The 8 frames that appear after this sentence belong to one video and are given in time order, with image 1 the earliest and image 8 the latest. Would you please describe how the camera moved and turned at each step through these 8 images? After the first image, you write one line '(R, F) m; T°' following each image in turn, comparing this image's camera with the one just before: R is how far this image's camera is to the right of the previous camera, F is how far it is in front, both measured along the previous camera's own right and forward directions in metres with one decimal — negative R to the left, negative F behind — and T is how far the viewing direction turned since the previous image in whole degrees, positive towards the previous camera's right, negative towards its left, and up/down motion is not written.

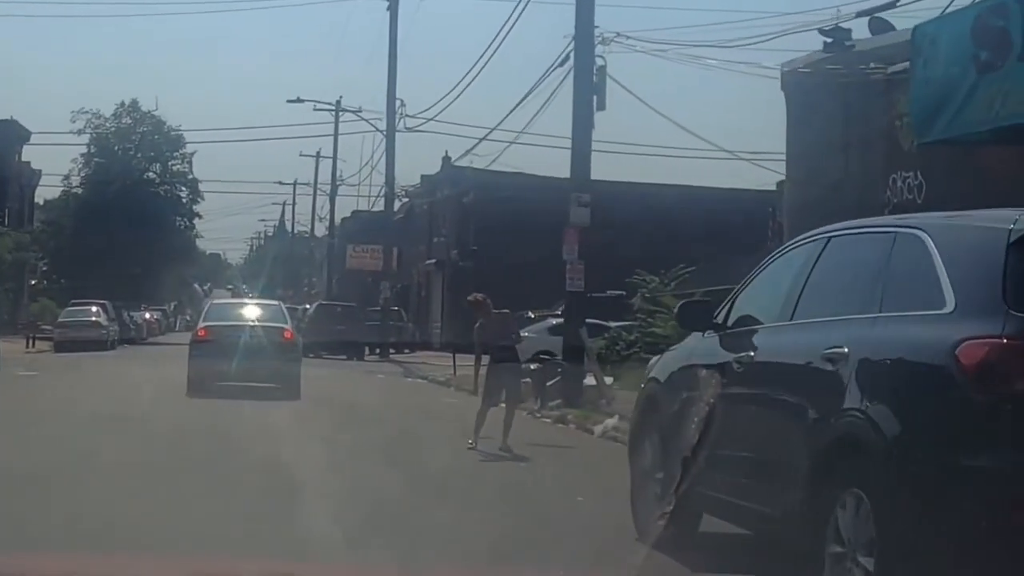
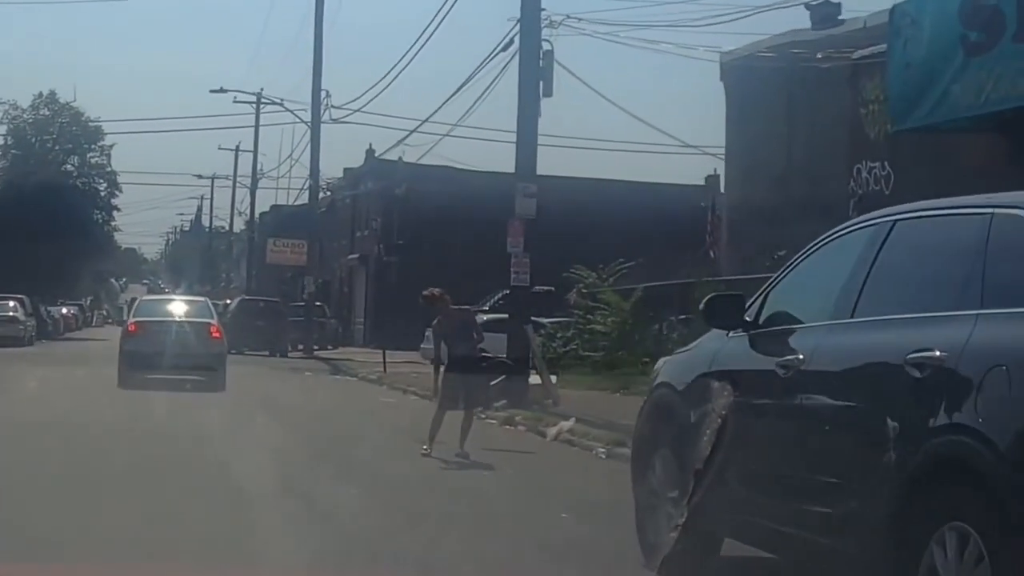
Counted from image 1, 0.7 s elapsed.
(-0.2, +1.0) m; +2°
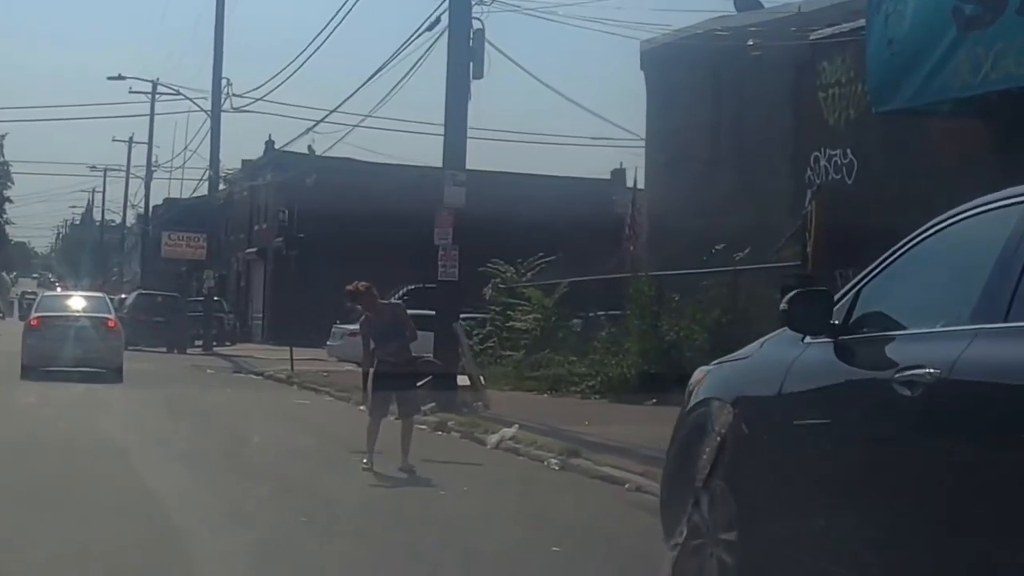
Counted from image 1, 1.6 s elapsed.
(-0.3, +1.3) m; +2°
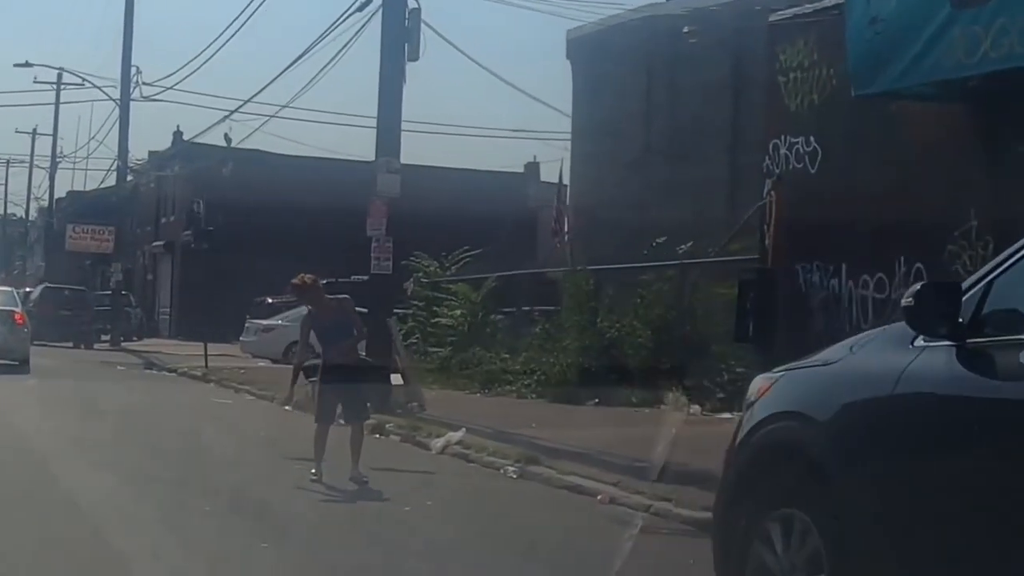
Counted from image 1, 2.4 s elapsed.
(-0.2, +1.0) m; +2°
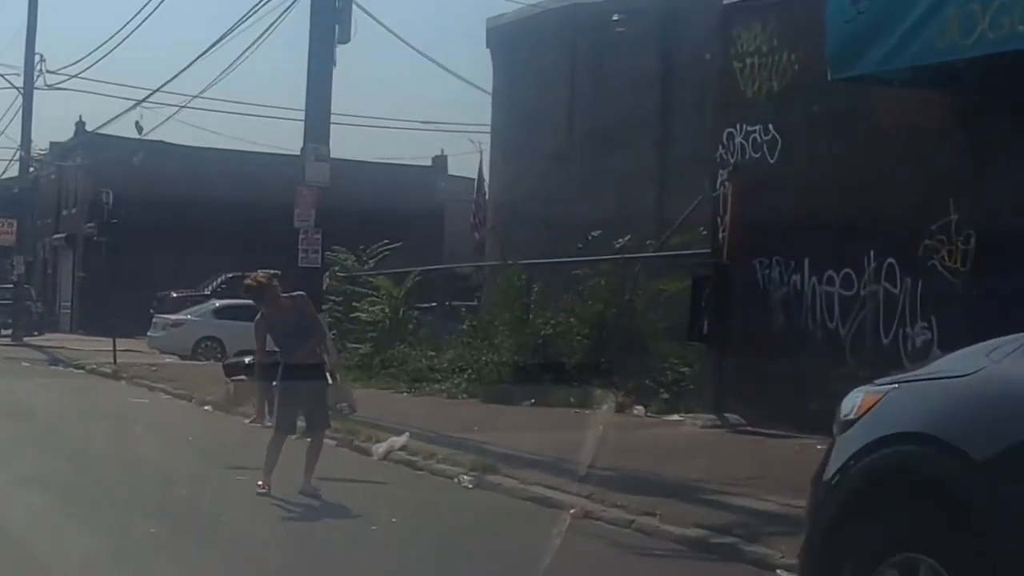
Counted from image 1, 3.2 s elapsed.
(-0.3, +0.9) m; +2°
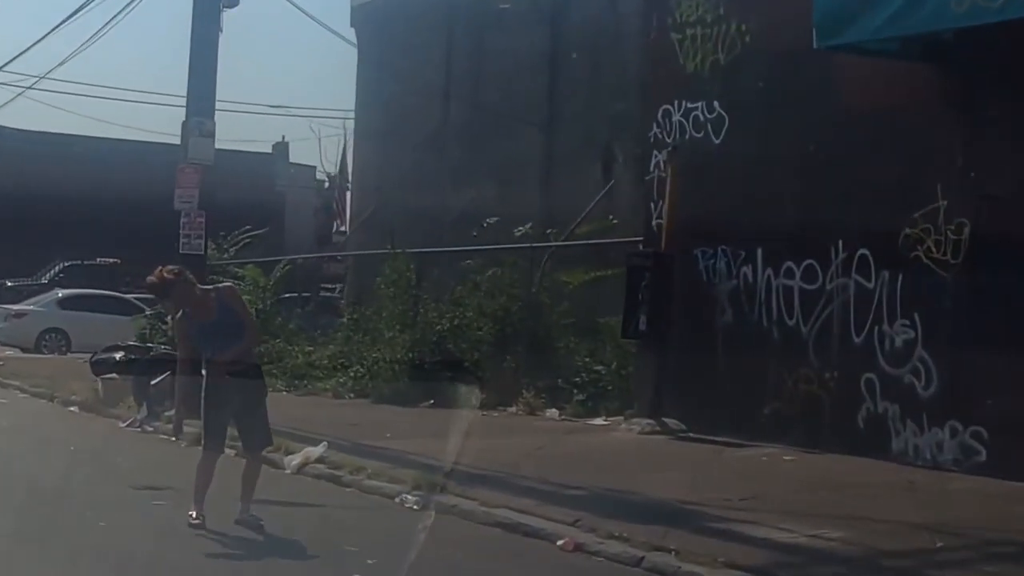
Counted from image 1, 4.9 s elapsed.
(-0.5, +1.5) m; +4°
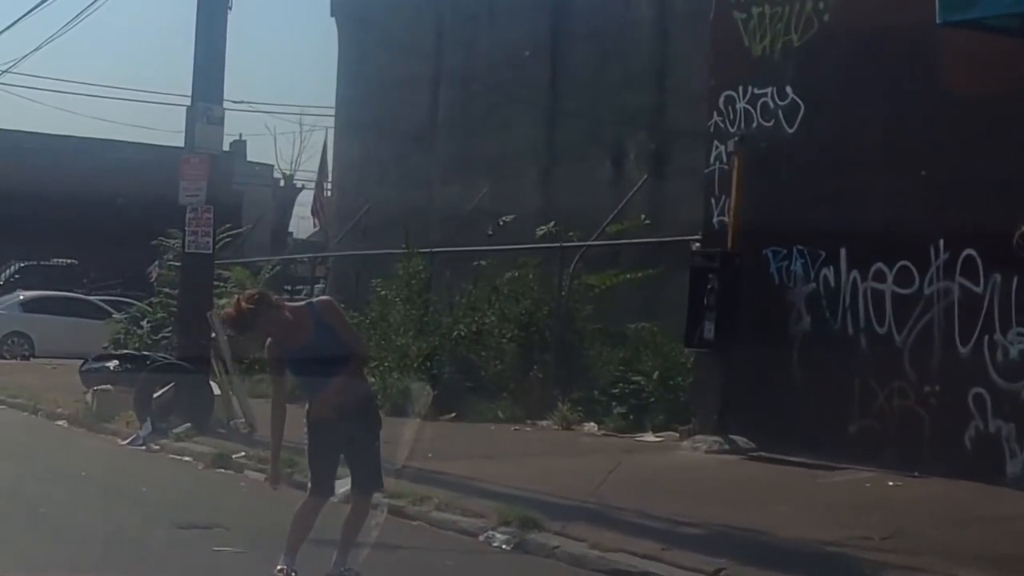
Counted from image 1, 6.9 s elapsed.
(-0.5, +1.3) m; +1°
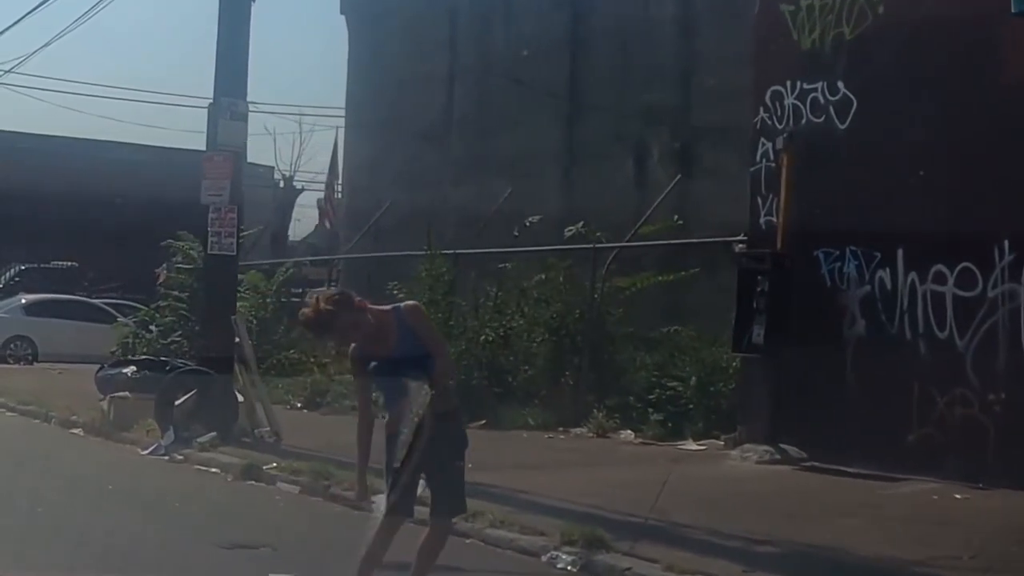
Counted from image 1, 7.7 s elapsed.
(-0.2, +0.5) m; 0°
